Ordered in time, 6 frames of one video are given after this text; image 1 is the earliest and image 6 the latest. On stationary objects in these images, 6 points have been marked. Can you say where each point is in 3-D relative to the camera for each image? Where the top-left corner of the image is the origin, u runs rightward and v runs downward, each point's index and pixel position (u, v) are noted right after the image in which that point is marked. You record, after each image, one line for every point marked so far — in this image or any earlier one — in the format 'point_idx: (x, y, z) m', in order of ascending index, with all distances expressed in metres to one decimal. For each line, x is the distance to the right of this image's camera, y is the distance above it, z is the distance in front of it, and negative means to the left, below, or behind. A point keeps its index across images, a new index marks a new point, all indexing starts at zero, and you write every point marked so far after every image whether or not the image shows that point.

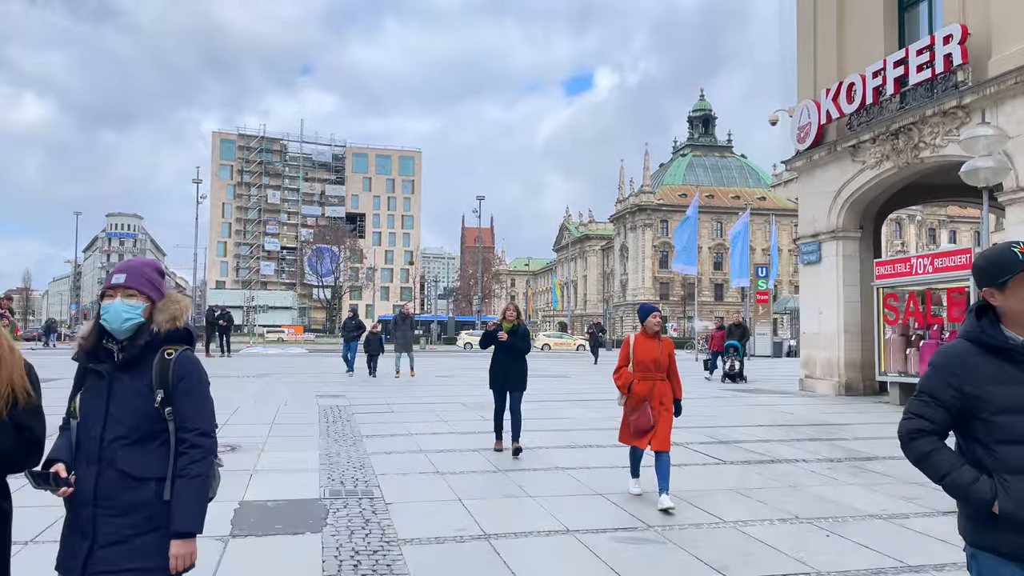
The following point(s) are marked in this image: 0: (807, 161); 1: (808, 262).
0: (+6.0, +2.6, +16.4) m
1: (+6.1, +0.6, +16.5) m
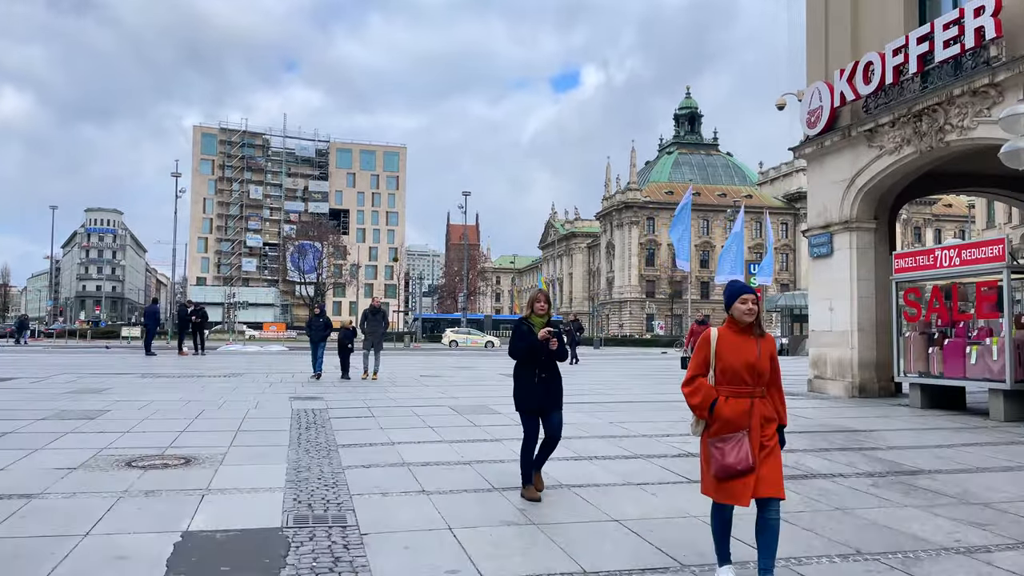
0: (+5.9, +2.7, +15.4) m
1: (+5.9, +0.7, +15.5) m
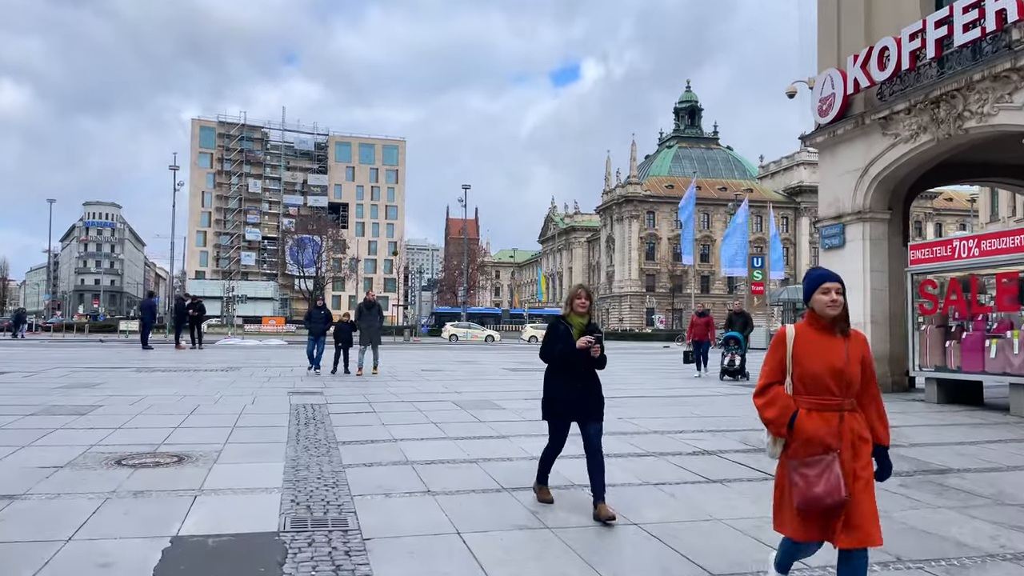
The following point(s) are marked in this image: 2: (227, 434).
0: (+5.9, +2.8, +15.0) m
1: (+6.0, +0.8, +15.1) m
2: (-3.2, -1.7, +9.2) m
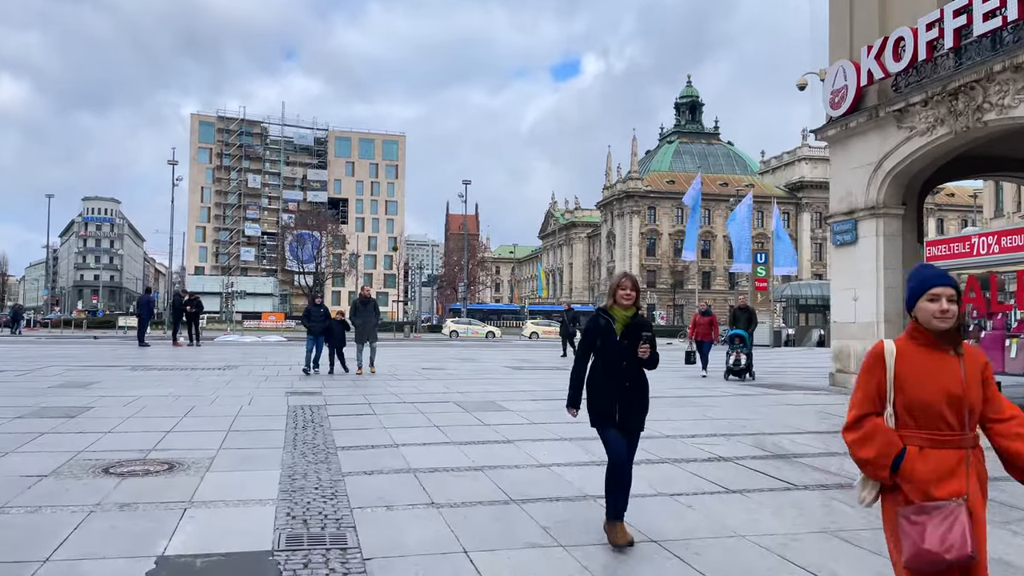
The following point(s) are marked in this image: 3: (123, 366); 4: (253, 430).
0: (+6.0, +2.9, +14.7) m
1: (+6.0, +0.9, +14.8) m
2: (-3.2, -1.6, +8.8) m
3: (-8.6, -1.7, +17.8) m
4: (-3.0, -1.6, +9.3) m
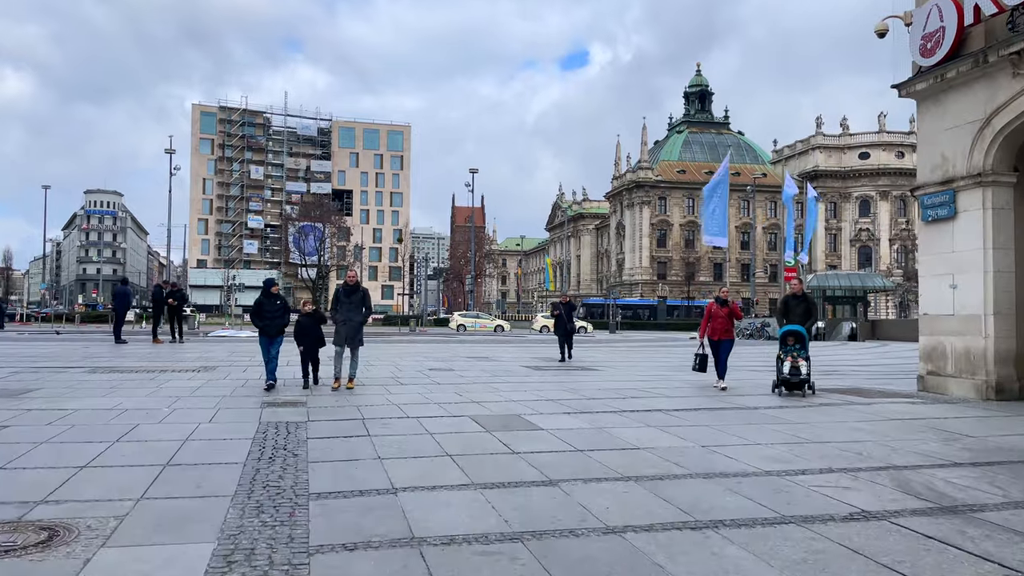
0: (+6.4, +3.1, +12.1) m
1: (+6.4, +1.1, +12.2) m
2: (-2.8, -1.5, +6.4) m
3: (-8.2, -1.5, +15.4) m
4: (-2.6, -1.5, +6.8) m
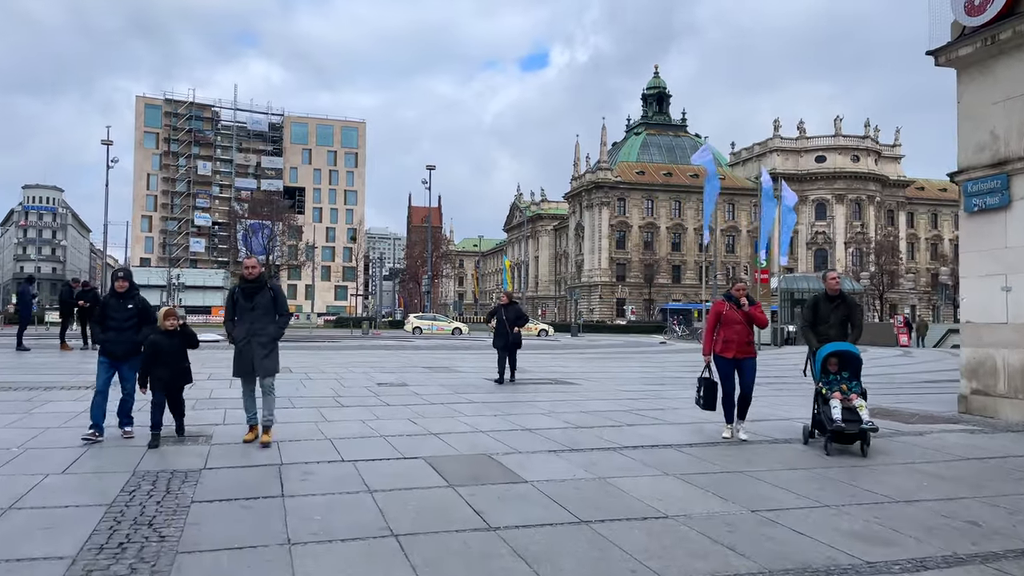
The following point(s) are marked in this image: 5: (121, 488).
0: (+6.0, +3.1, +10.2) m
1: (+6.0, +1.0, +10.3) m
2: (-2.9, -1.5, +3.9) m
3: (-8.8, -1.5, +12.7) m
4: (-2.8, -1.5, +4.4) m
5: (-2.9, -1.5, +6.1) m
